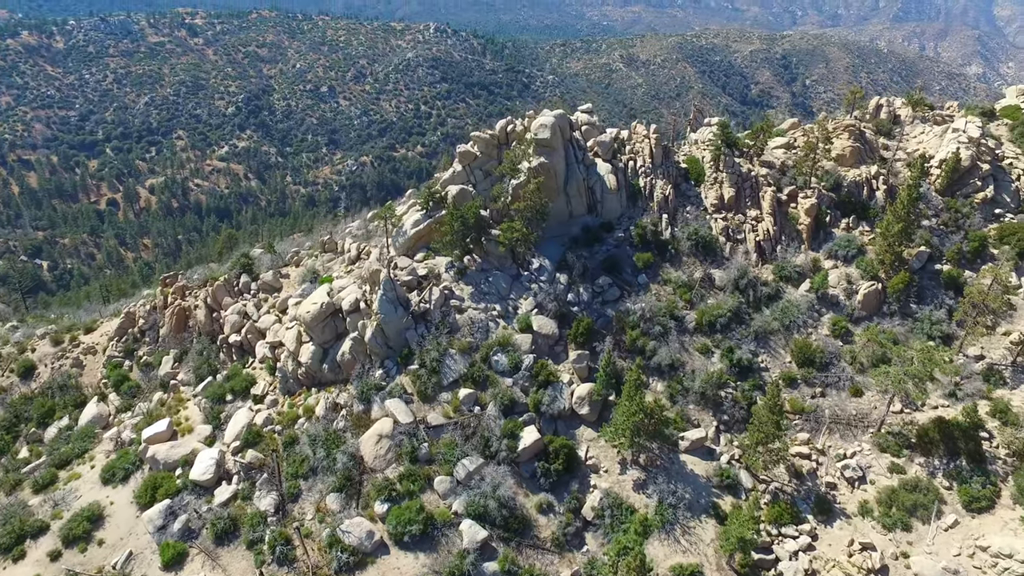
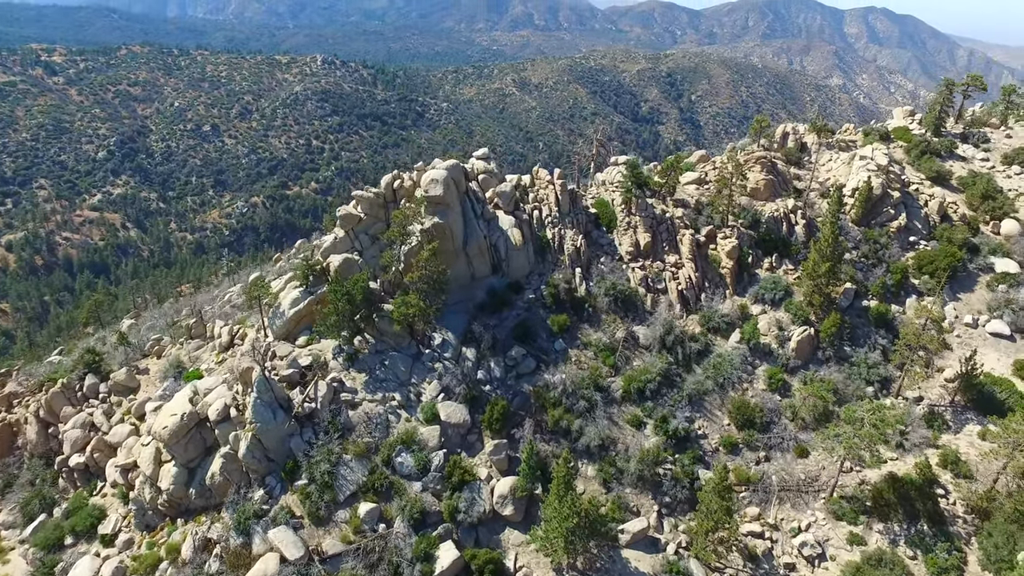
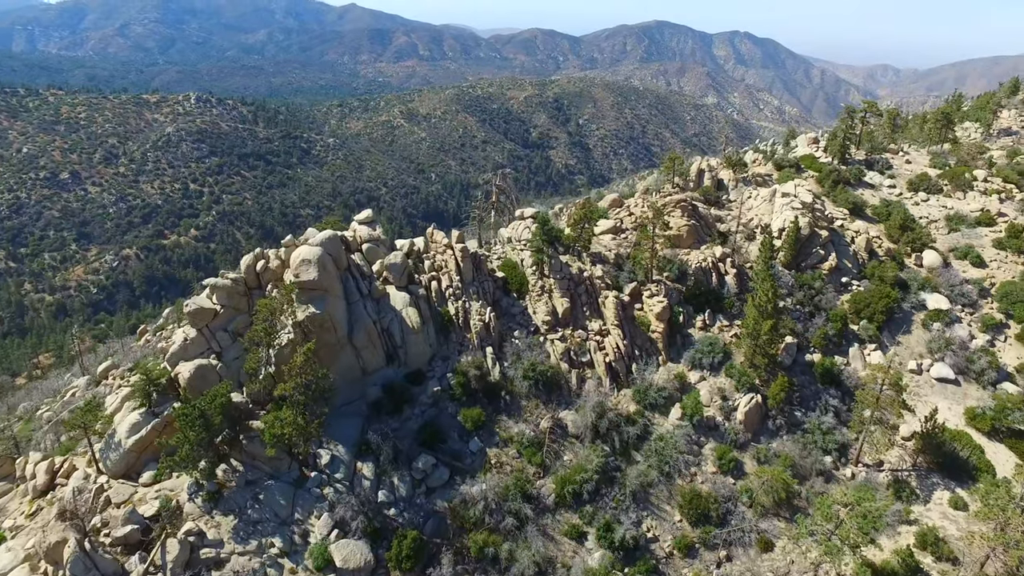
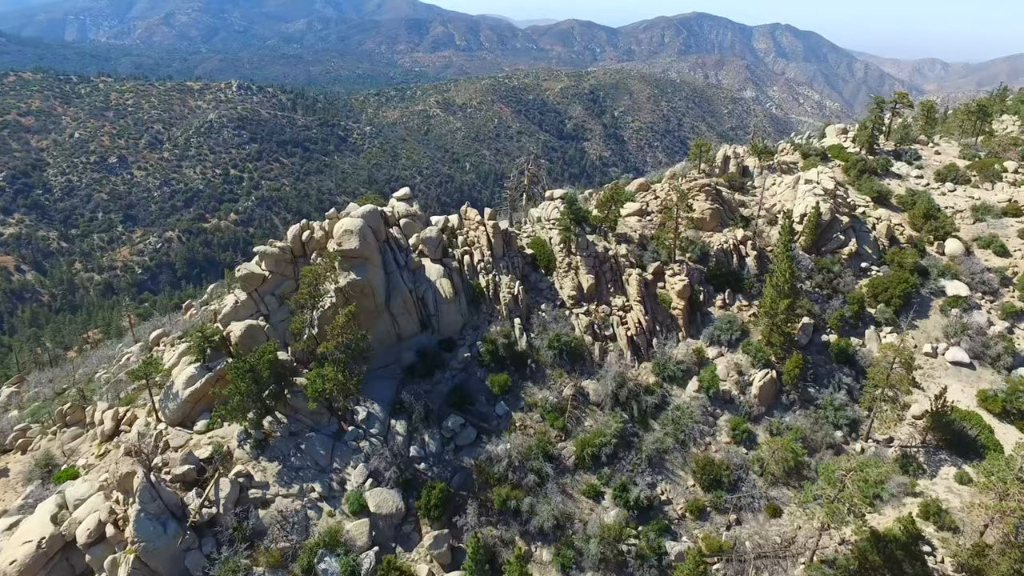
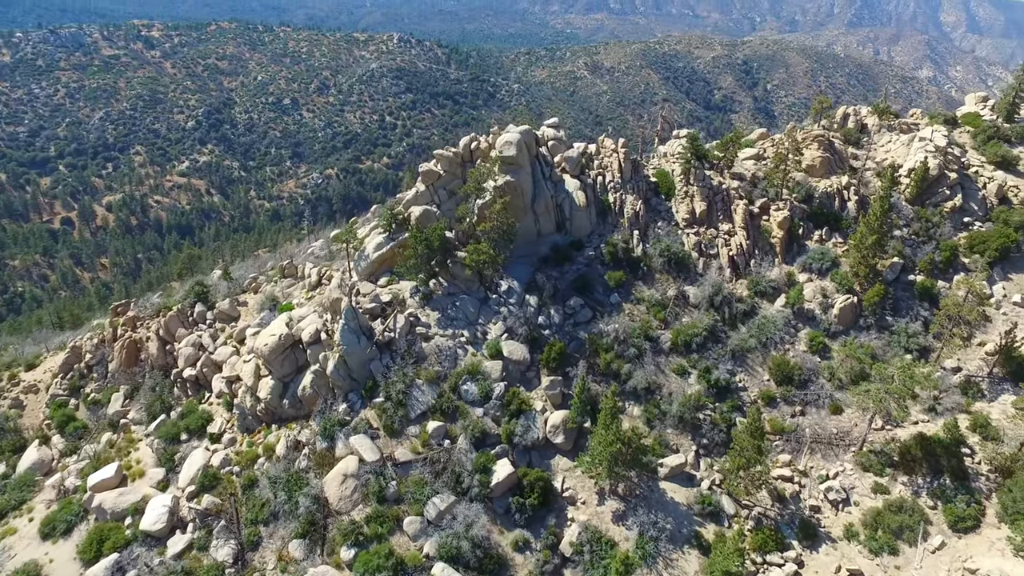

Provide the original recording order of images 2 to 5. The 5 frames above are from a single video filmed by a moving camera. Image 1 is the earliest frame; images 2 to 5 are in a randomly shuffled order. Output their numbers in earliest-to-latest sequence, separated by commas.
5, 2, 4, 3
